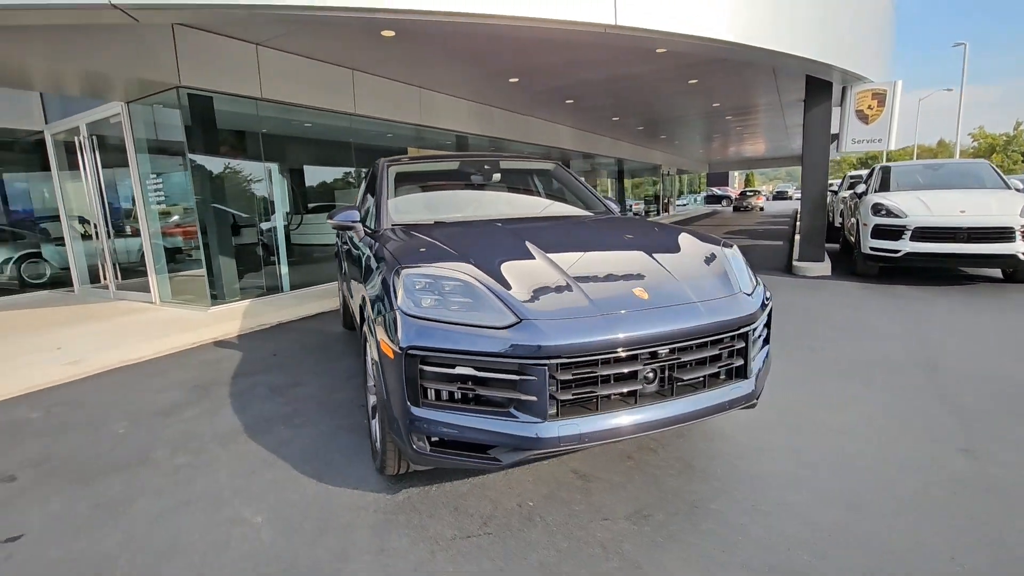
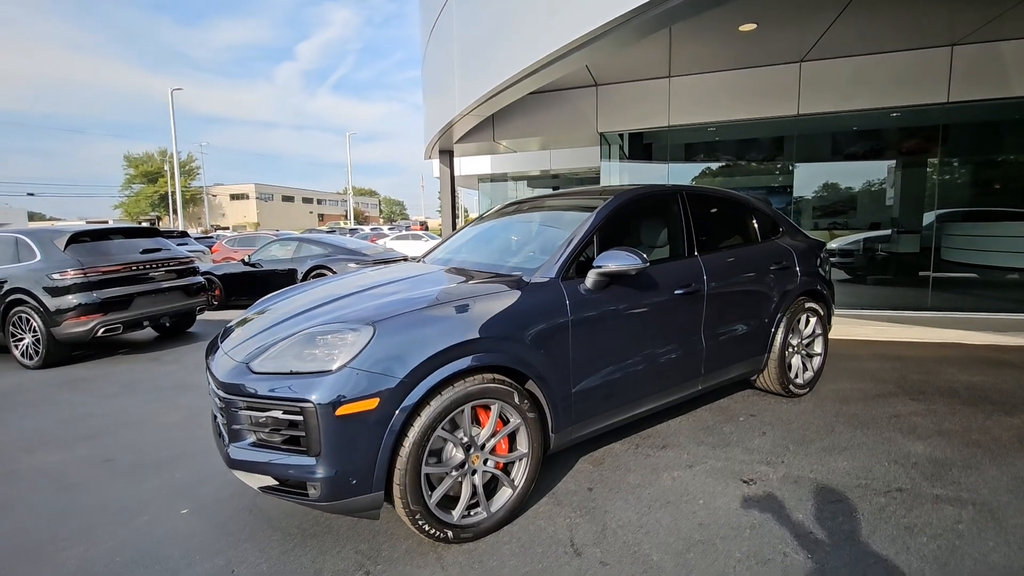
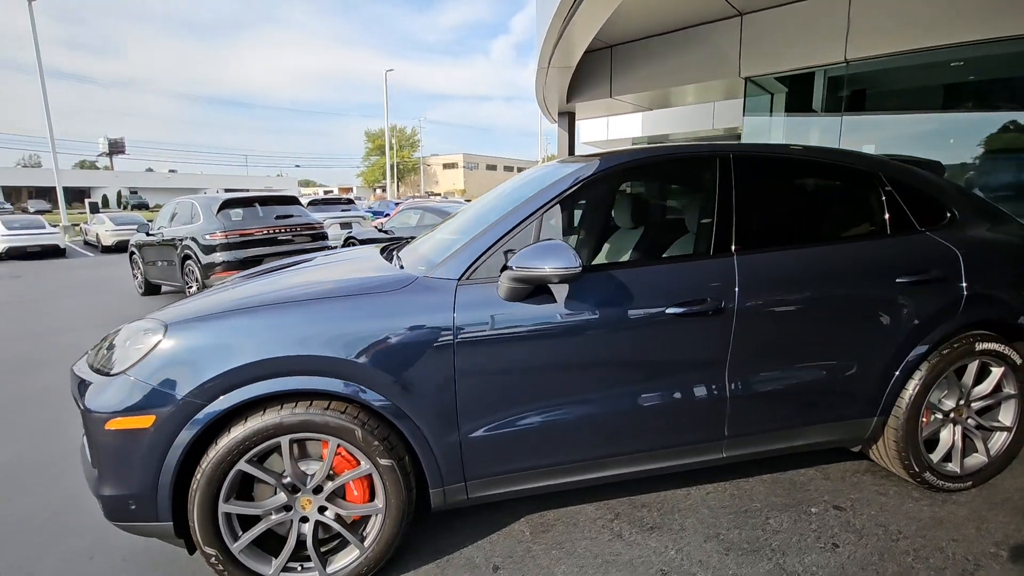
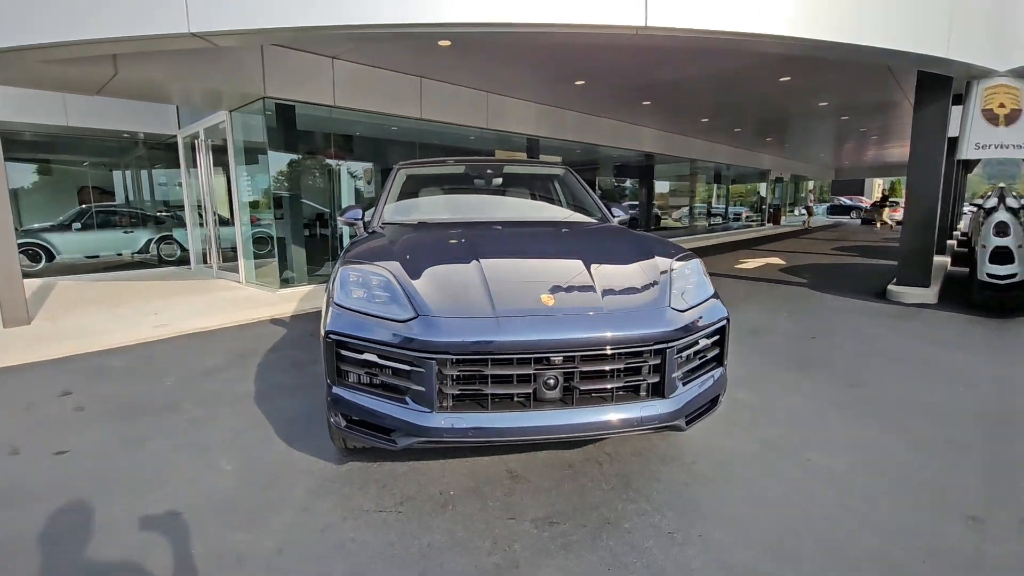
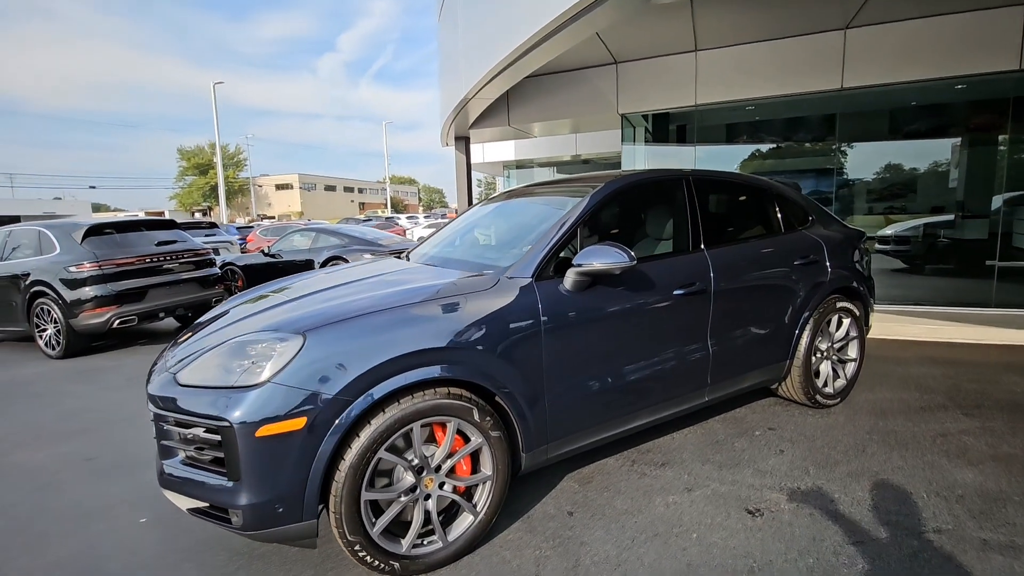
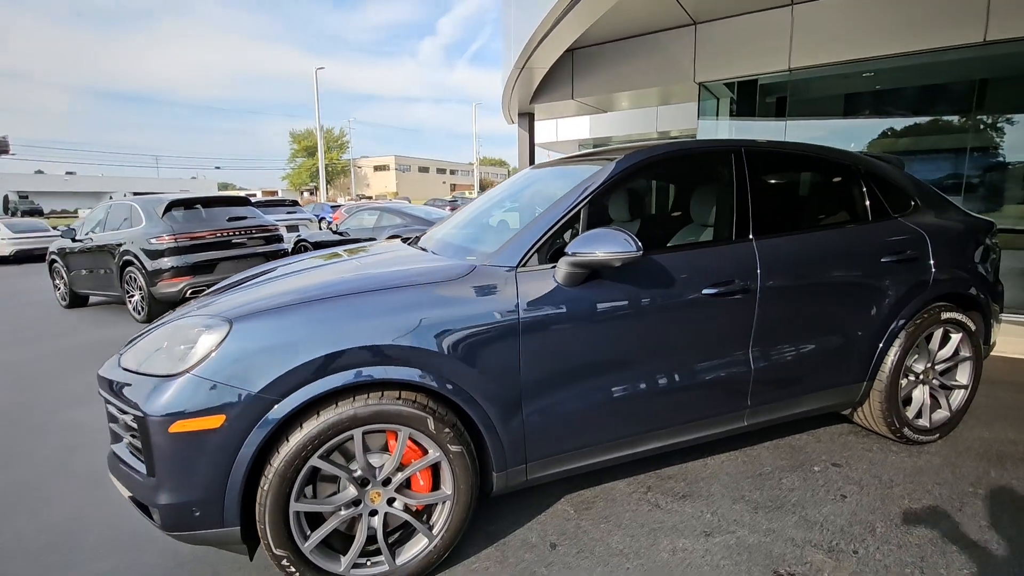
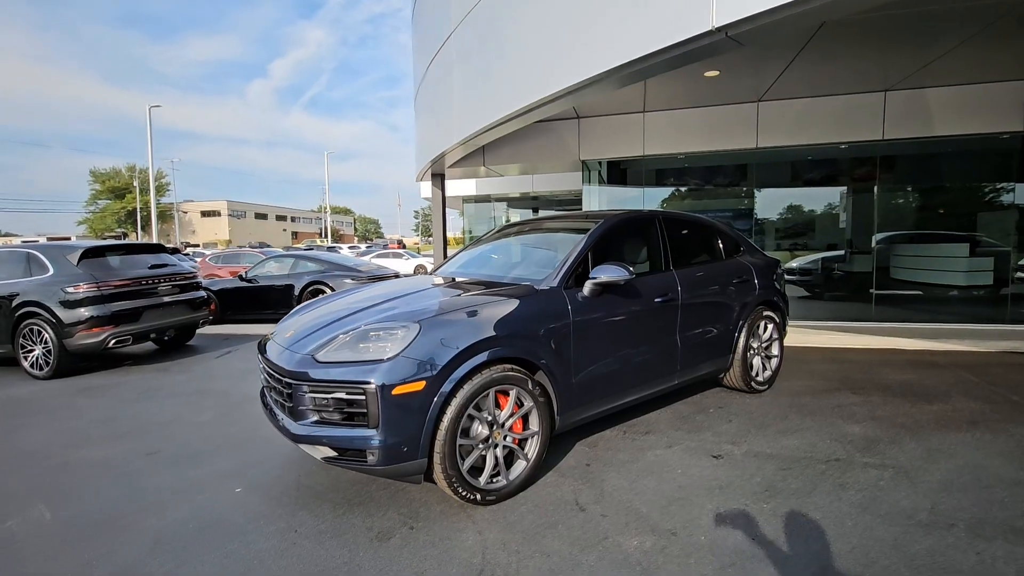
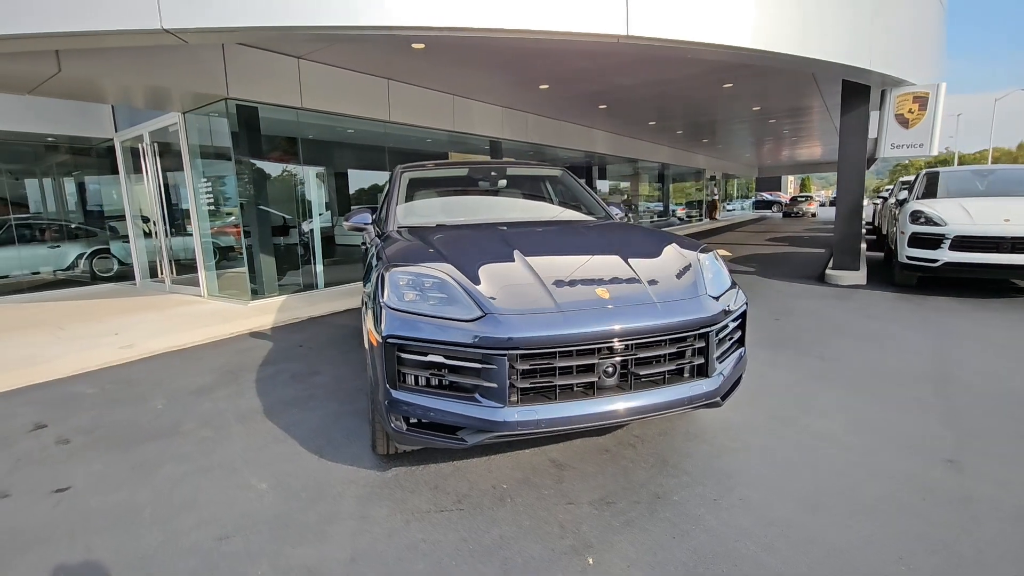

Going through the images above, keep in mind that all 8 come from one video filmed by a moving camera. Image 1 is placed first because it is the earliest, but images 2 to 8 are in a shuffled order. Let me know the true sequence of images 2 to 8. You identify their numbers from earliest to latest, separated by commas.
8, 4, 7, 2, 5, 6, 3
